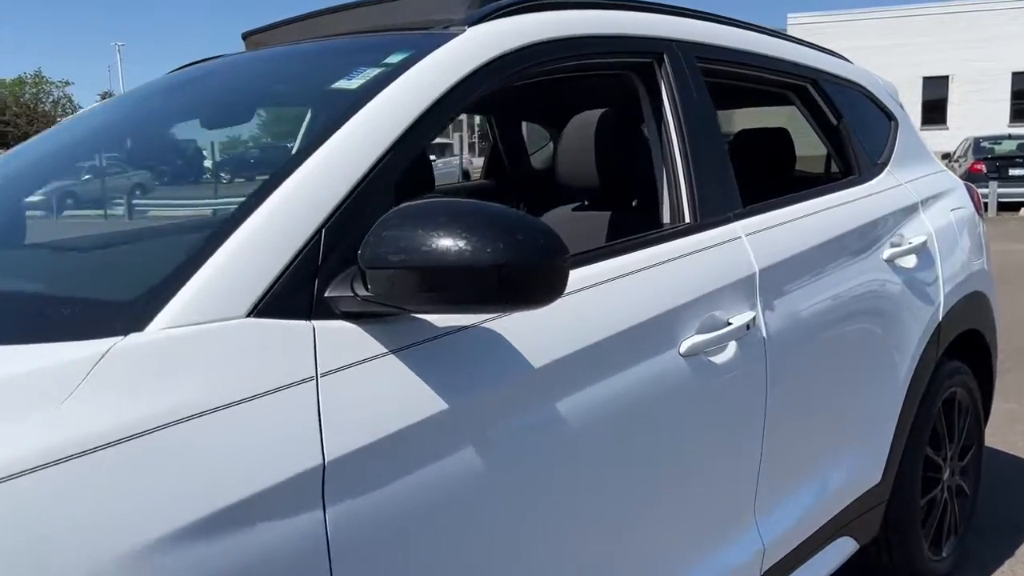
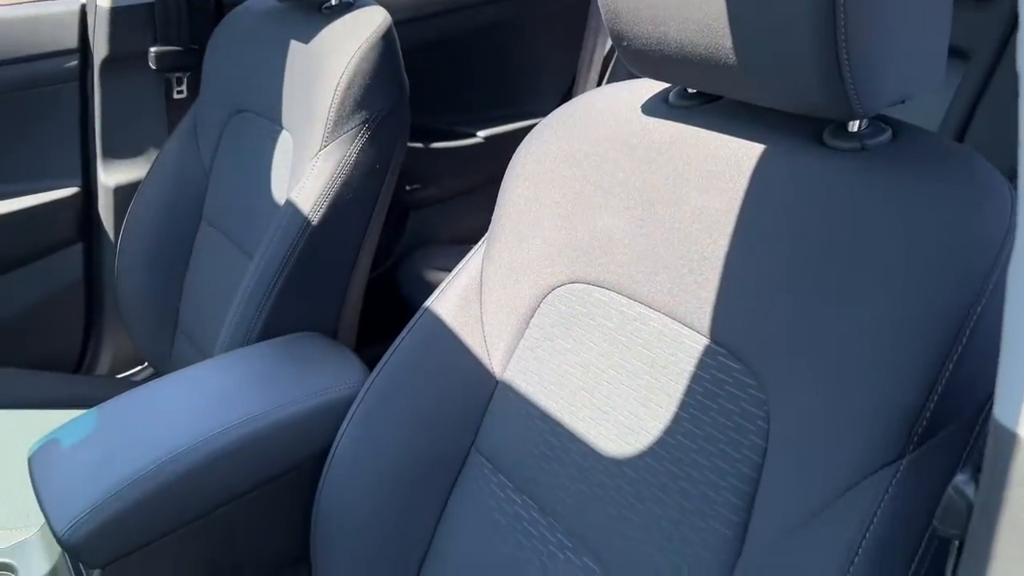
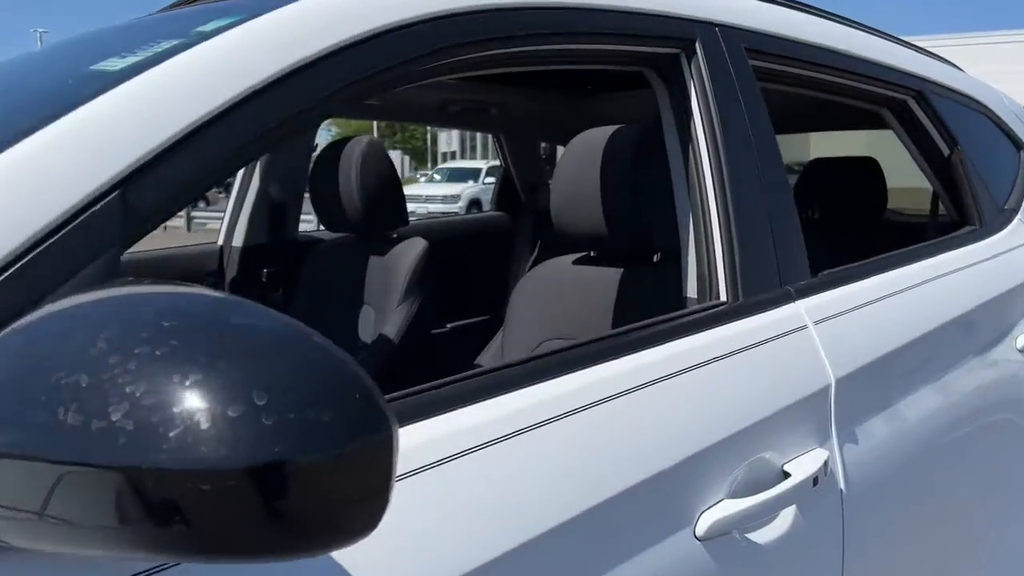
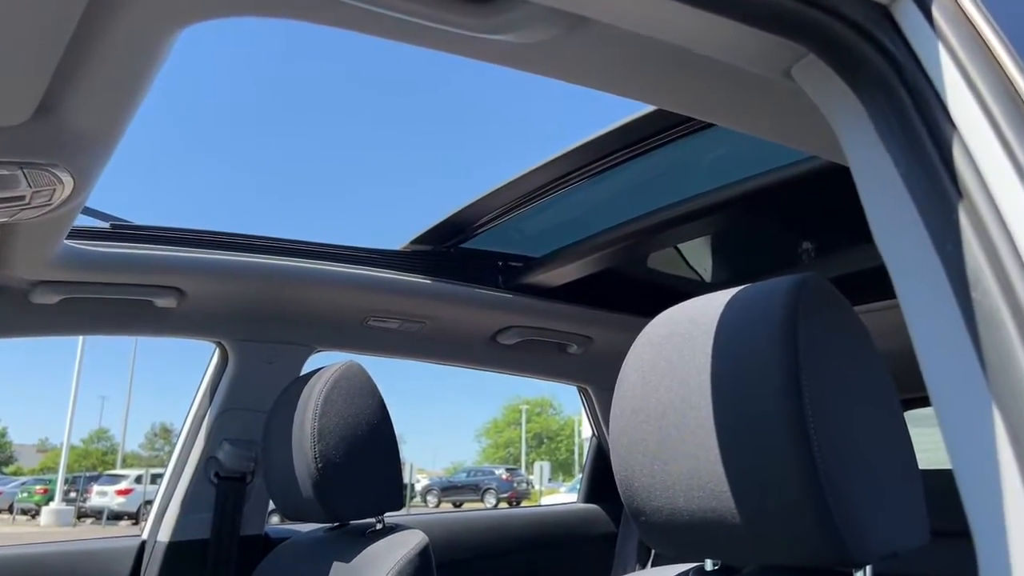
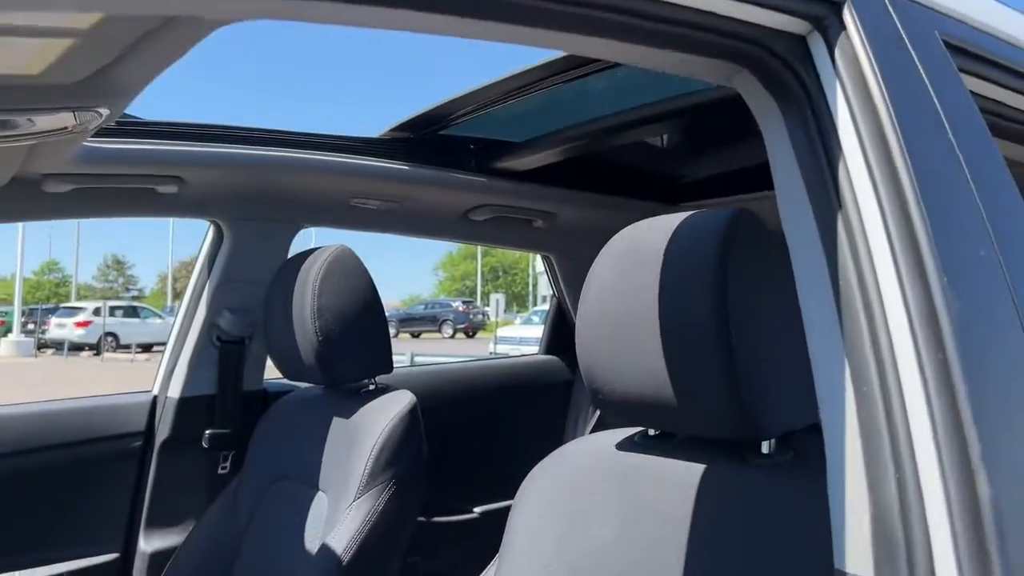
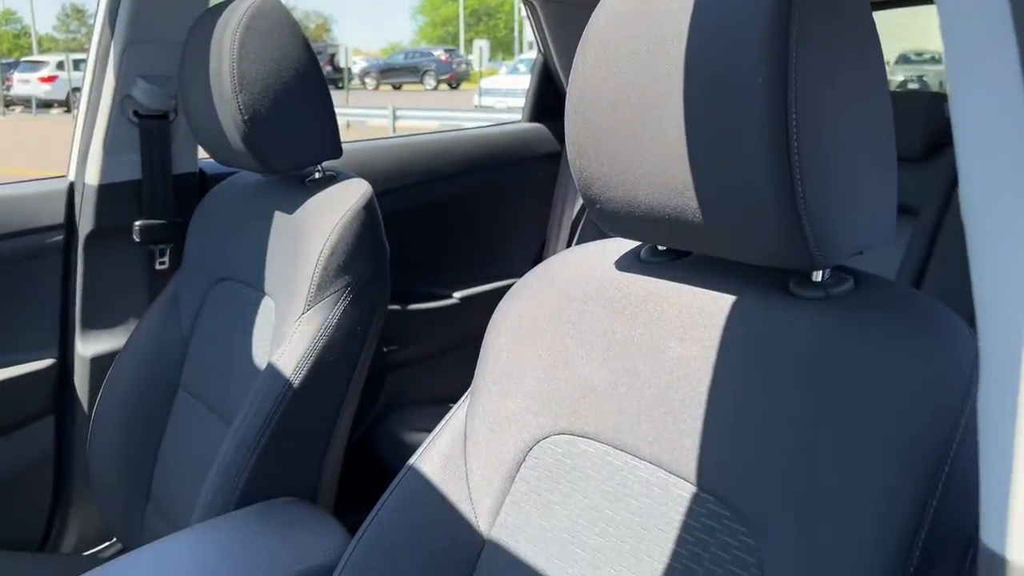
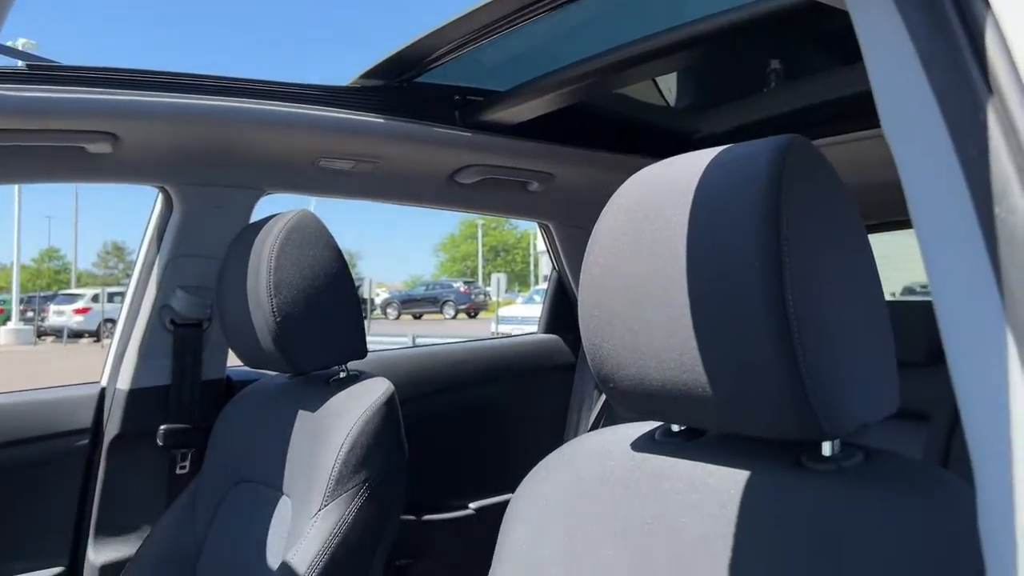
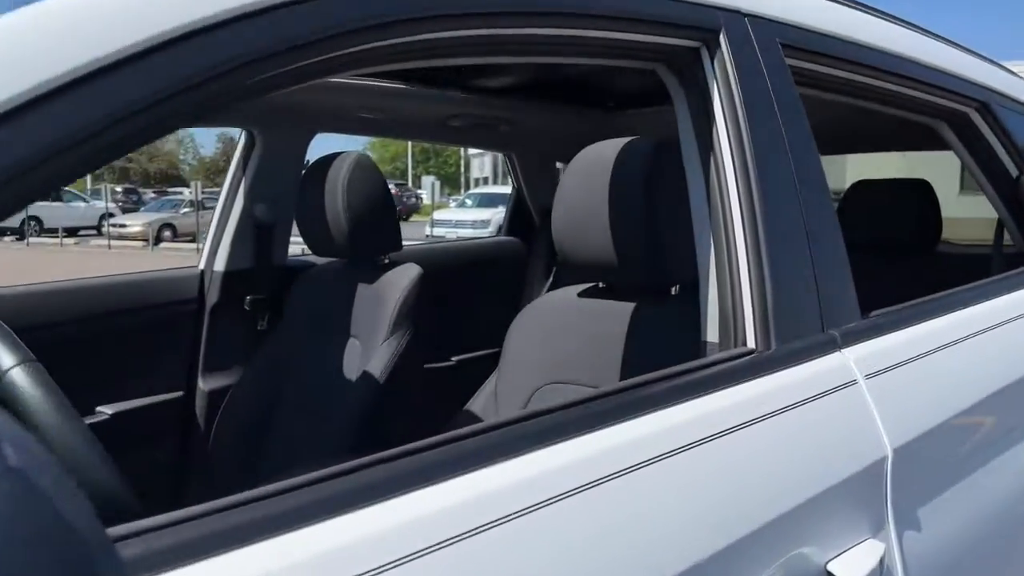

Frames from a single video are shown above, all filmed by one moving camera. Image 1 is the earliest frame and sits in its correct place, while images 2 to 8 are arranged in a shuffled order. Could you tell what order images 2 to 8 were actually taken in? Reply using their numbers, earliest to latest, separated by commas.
3, 8, 5, 4, 7, 6, 2
